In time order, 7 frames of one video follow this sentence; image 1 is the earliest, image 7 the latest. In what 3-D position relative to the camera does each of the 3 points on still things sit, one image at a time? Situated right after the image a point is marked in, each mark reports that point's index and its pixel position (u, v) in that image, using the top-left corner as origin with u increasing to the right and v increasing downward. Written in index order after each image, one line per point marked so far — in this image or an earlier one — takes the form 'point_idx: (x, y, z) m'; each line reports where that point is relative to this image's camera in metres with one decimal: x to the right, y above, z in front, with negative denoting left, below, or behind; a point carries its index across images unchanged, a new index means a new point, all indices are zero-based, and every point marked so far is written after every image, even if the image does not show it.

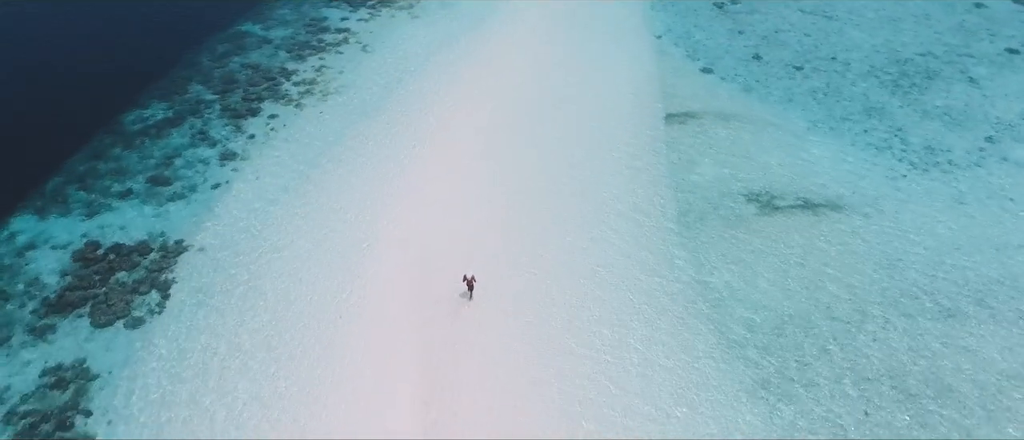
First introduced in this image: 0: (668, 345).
0: (+3.1, -2.5, +13.4) m
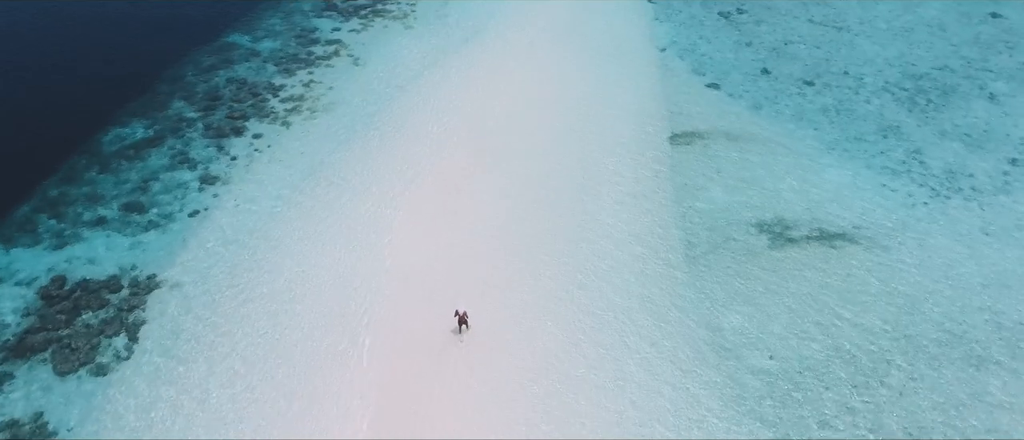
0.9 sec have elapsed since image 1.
0: (+3.0, -3.2, +12.4) m
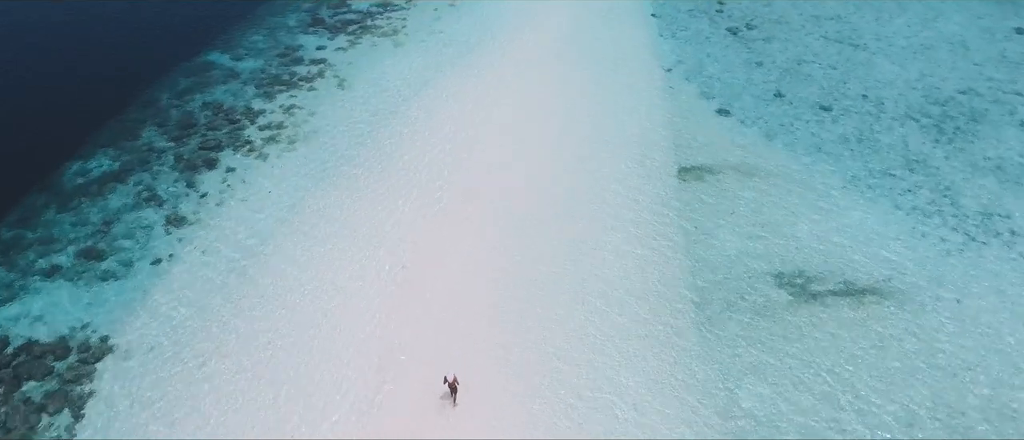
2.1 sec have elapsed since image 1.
0: (+2.9, -4.3, +10.9) m
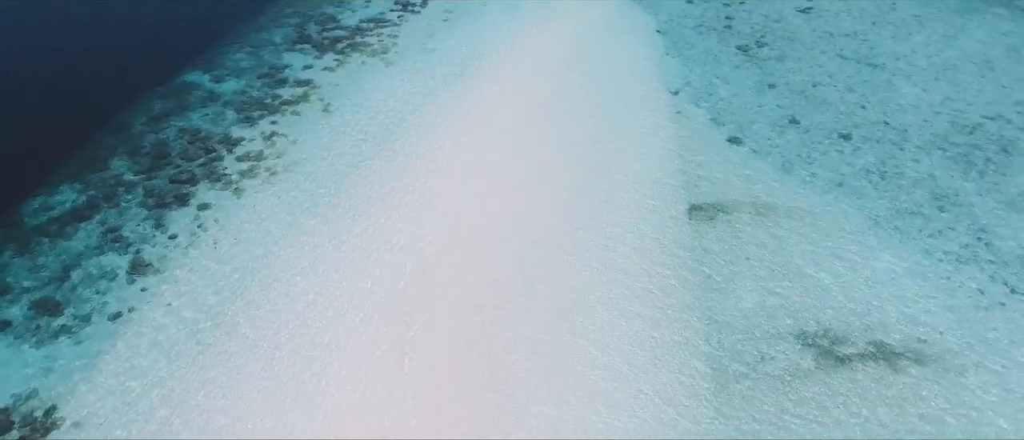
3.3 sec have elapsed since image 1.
0: (+2.8, -5.4, +9.5) m
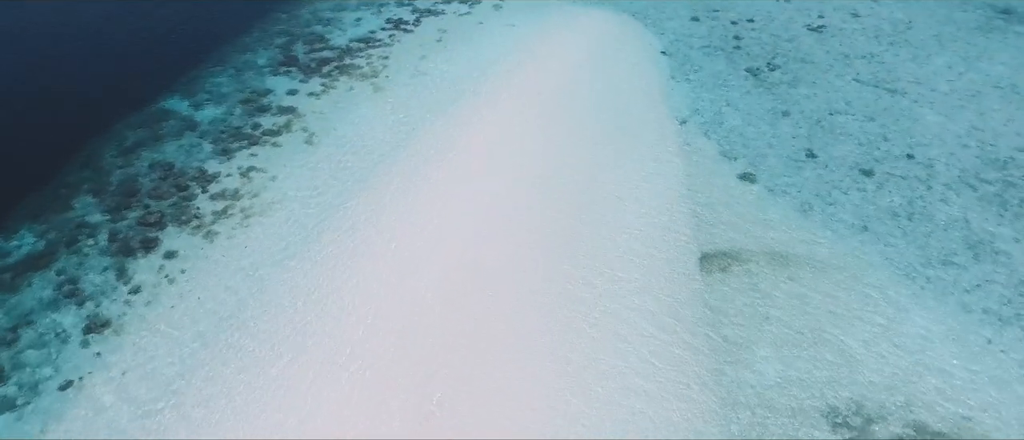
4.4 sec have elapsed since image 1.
0: (+2.6, -6.4, +8.0) m
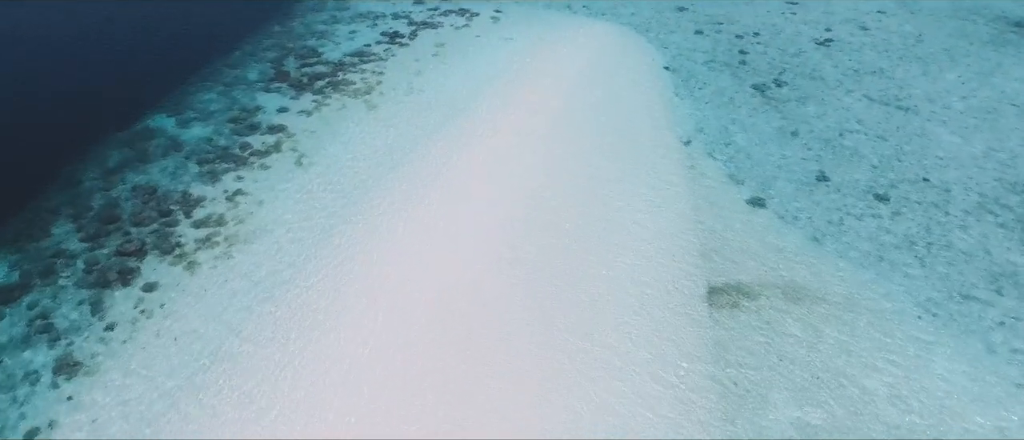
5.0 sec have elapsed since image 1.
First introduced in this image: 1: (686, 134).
0: (+2.6, -7.1, +7.2) m
1: (+5.0, +2.4, +19.4) m
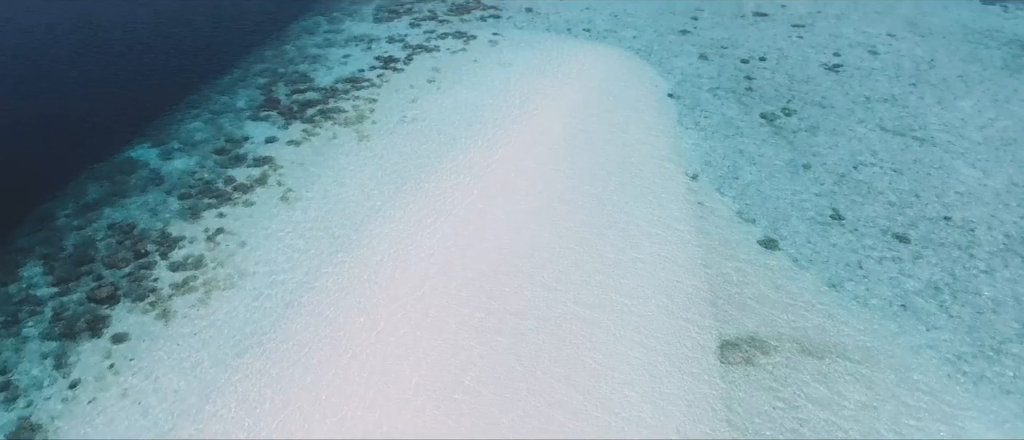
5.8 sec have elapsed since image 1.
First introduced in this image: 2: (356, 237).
0: (+2.5, -7.9, +6.1) m
1: (+5.0, +1.4, +18.5) m
2: (-3.8, -0.5, +16.2) m
